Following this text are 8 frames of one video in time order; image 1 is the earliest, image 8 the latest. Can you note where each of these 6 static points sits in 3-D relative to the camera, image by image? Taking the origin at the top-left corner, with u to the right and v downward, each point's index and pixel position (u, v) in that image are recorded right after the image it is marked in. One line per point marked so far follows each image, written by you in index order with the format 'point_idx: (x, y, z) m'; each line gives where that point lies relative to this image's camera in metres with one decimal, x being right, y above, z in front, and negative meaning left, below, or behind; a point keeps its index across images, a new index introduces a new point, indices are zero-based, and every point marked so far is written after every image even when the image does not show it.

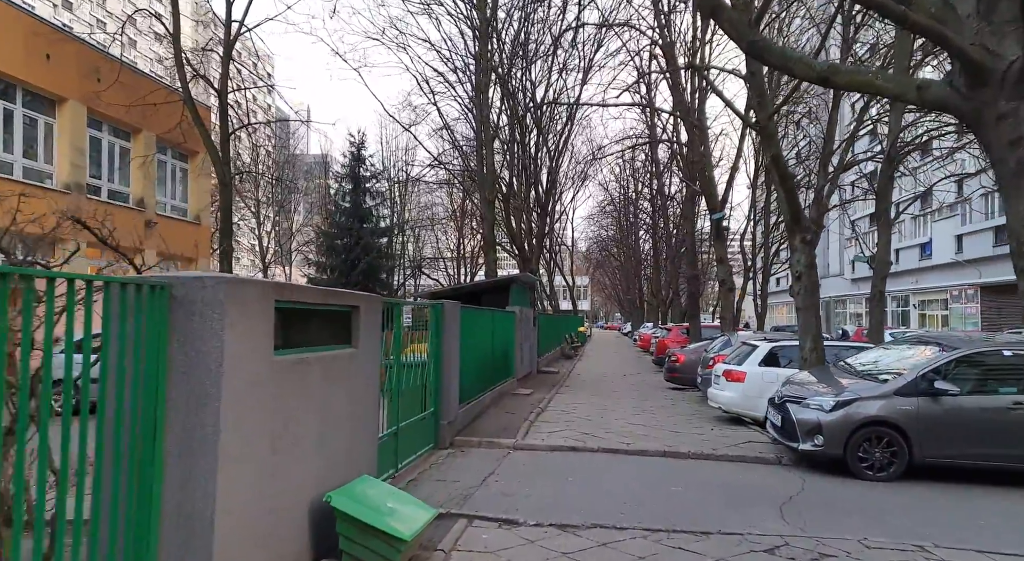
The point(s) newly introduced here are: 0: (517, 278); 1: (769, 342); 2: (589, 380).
0: (+0.1, +0.1, +15.5) m
1: (+5.1, -1.2, +11.3) m
2: (+2.7, -3.5, +19.9) m
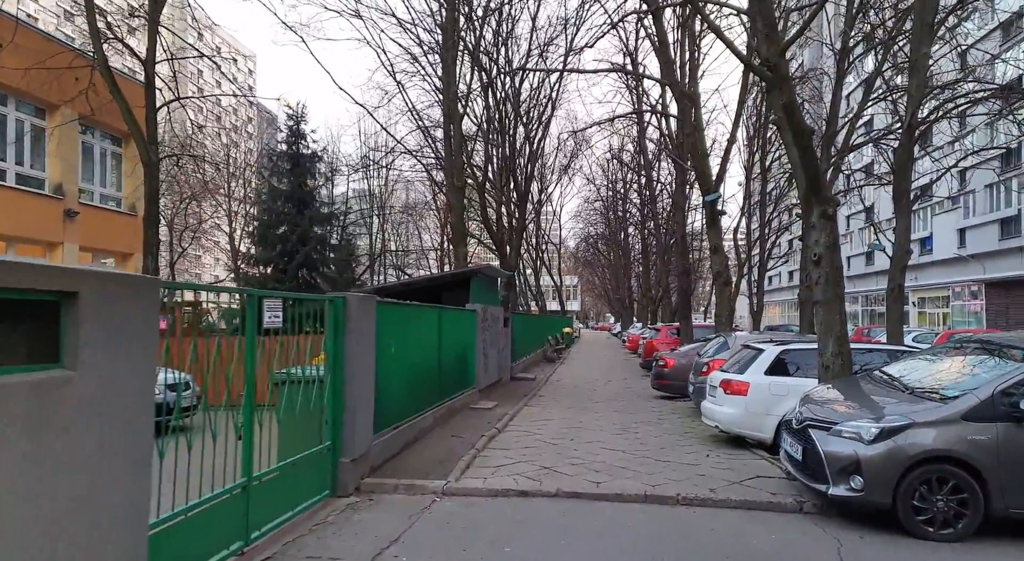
0: (-0.8, +0.2, +13.3) m
1: (+4.3, -1.1, +9.1) m
2: (+1.8, -3.4, +17.7) m
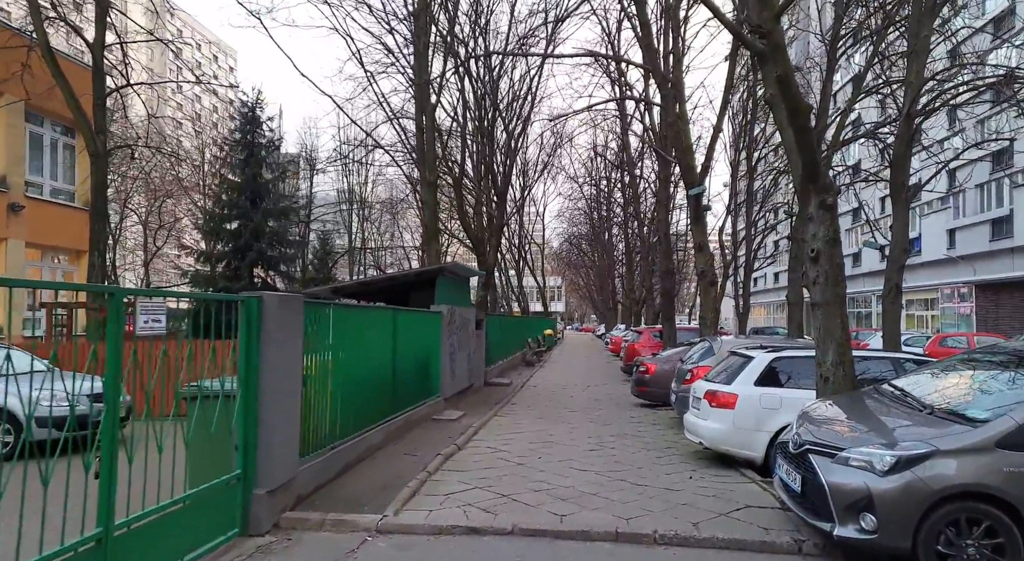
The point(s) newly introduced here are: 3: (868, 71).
0: (-1.5, +0.3, +12.3) m
1: (+3.7, -1.1, +8.2) m
2: (+1.0, -3.4, +16.8) m
3: (+11.3, +6.6, +17.8) m
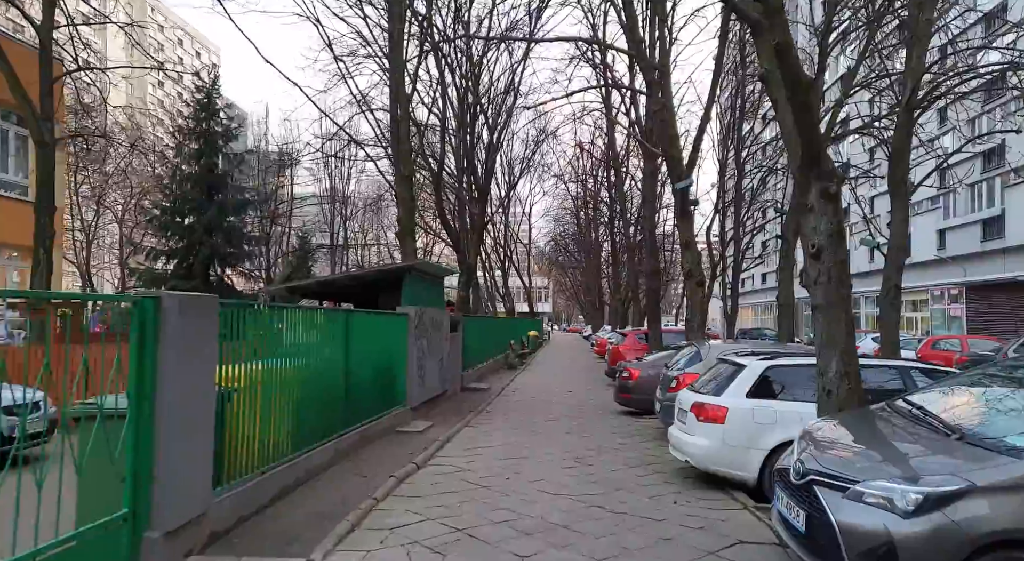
0: (-2.0, +0.3, +11.4) m
1: (+3.2, -1.0, +7.4) m
2: (+0.3, -3.4, +15.9) m
3: (+10.6, +6.6, +17.1) m
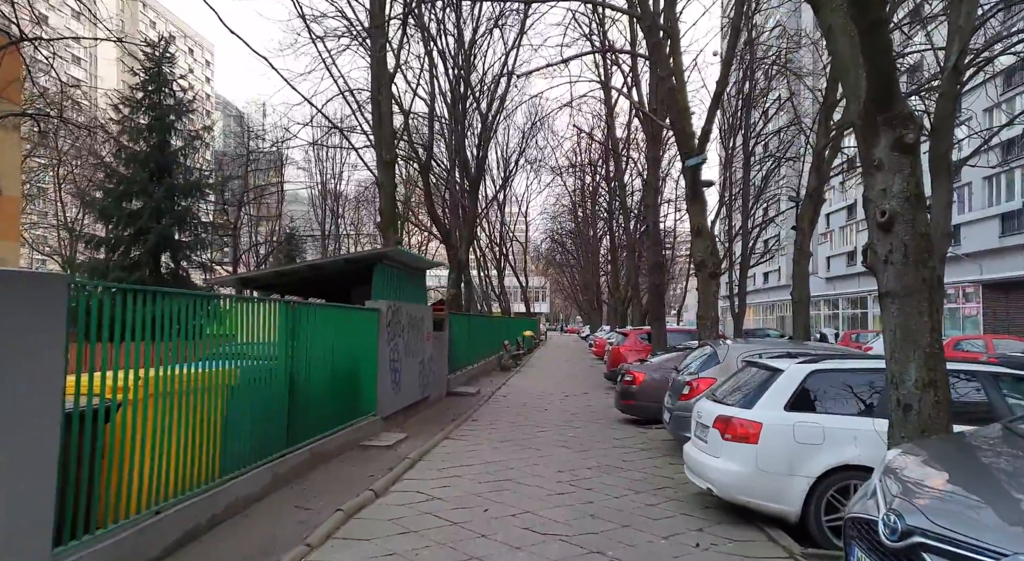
0: (-2.2, +0.4, +9.9) m
1: (+3.0, -0.9, +6.0) m
2: (+0.1, -3.2, +14.4) m
3: (+10.4, +6.8, +15.7) m
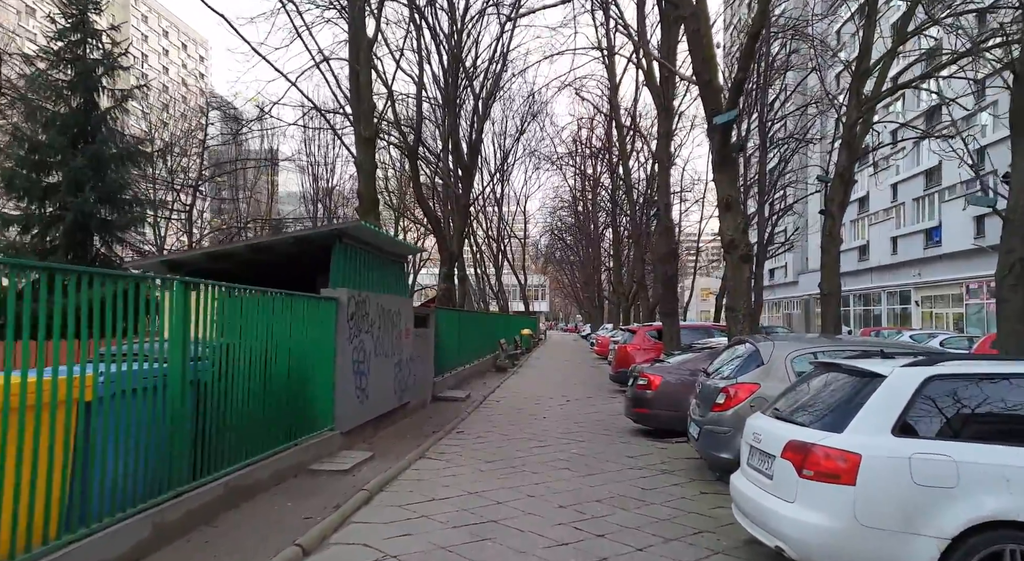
0: (-2.4, +0.7, +8.1) m
1: (+2.9, -0.6, +4.2) m
2: (0.0, -3.0, +12.7) m
3: (+10.2, +7.0, +14.0) m
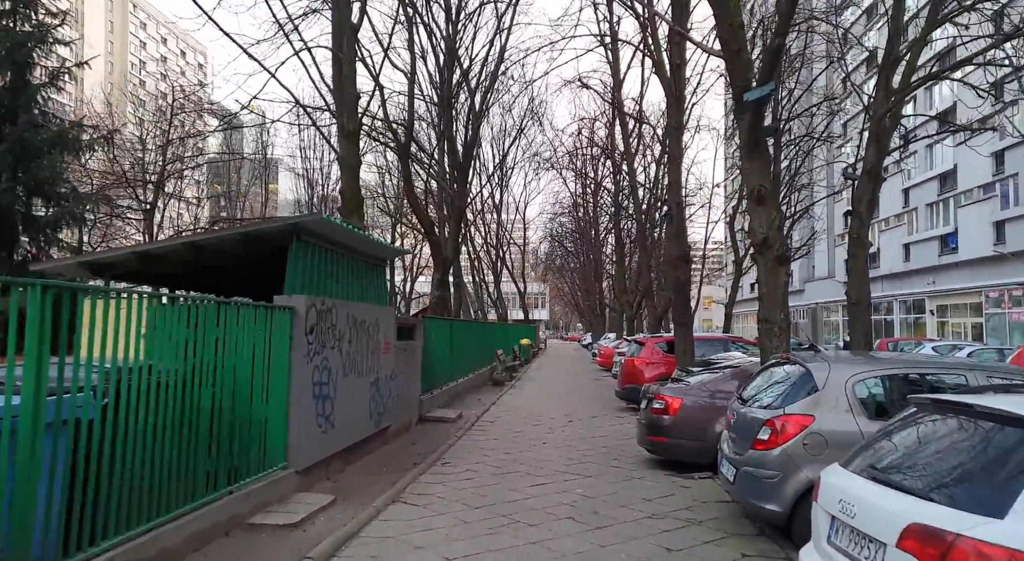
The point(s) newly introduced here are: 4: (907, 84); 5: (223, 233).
0: (-2.4, +0.6, +6.8) m
1: (+2.8, -0.7, +2.8) m
2: (-0.1, -3.1, +11.3) m
3: (+10.1, +6.9, +12.7) m
4: (+8.9, +4.4, +12.7) m
5: (-3.2, +0.5, +6.3) m
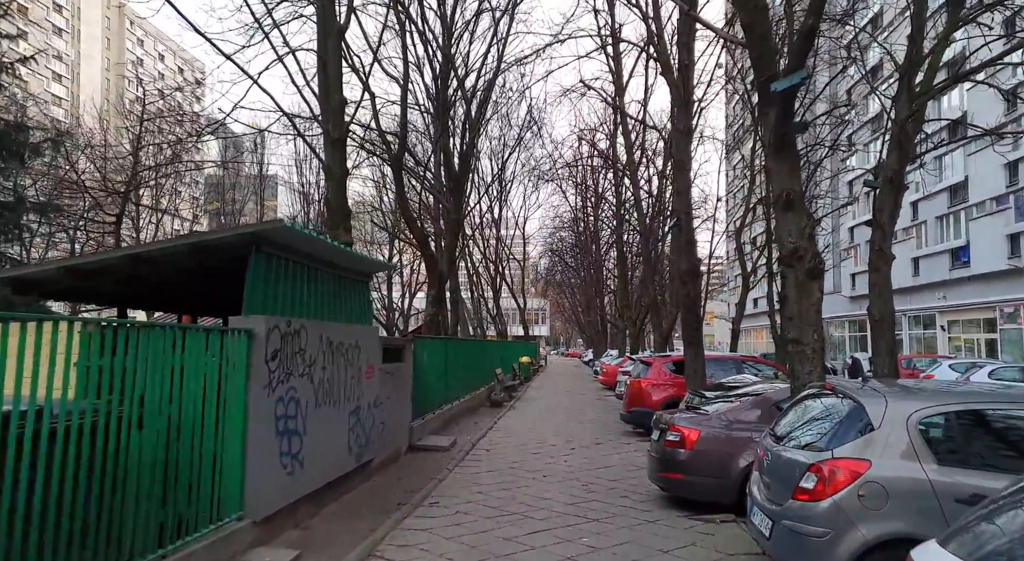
0: (-2.5, +0.4, +5.9) m
1: (+2.7, -0.7, +1.9) m
2: (-0.2, -3.4, +10.3) m
3: (+10.1, +6.5, +12.0) m
4: (+8.8, +4.1, +11.9) m
5: (-3.3, +0.3, +5.4) m
